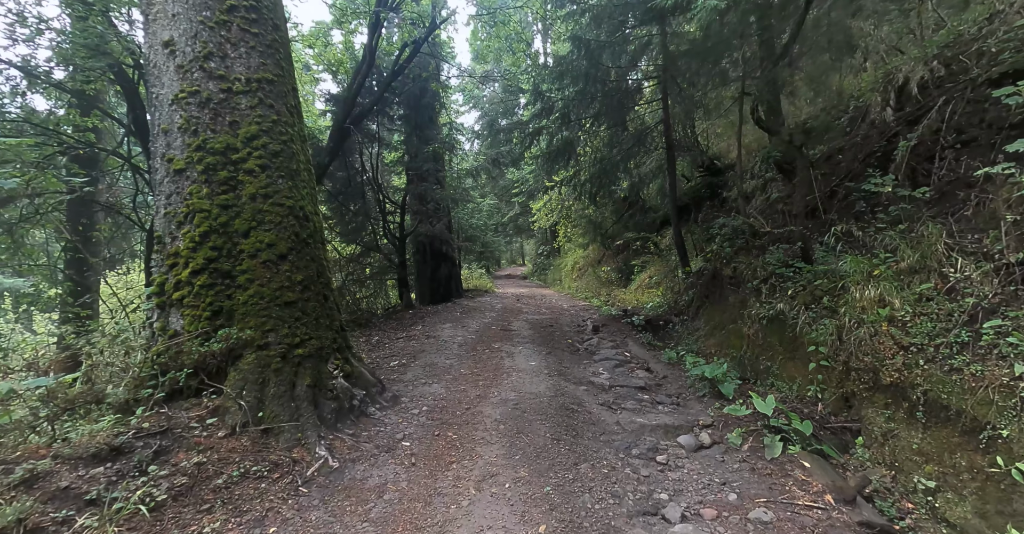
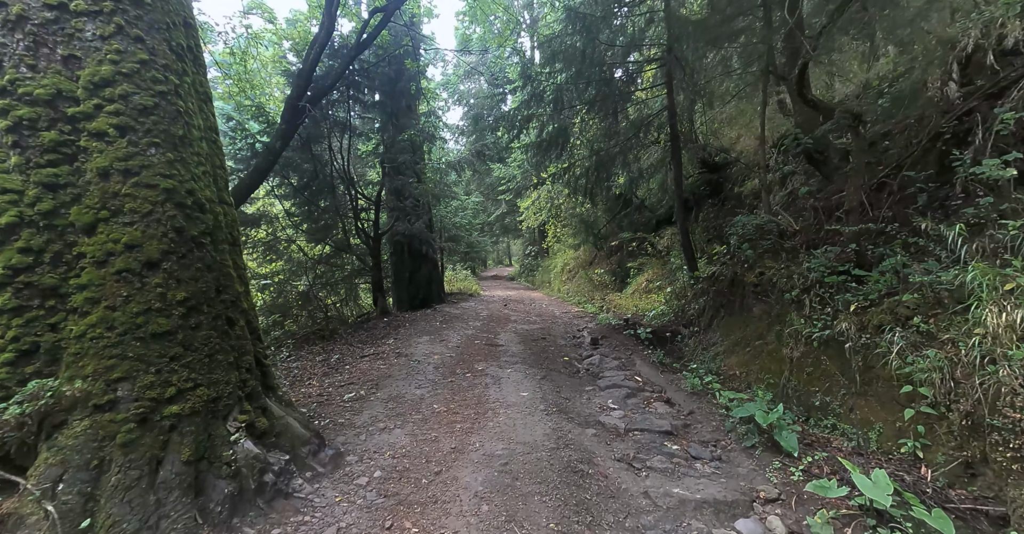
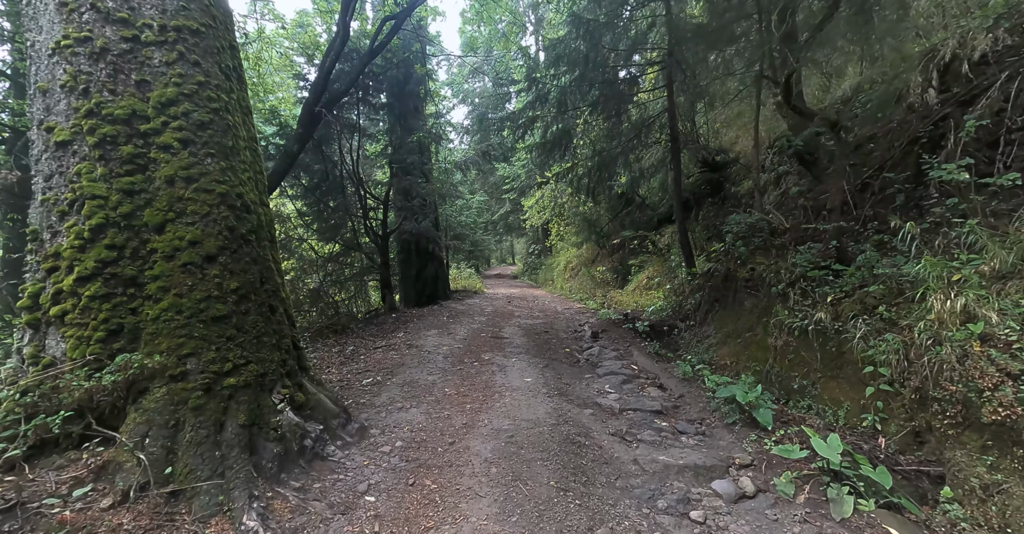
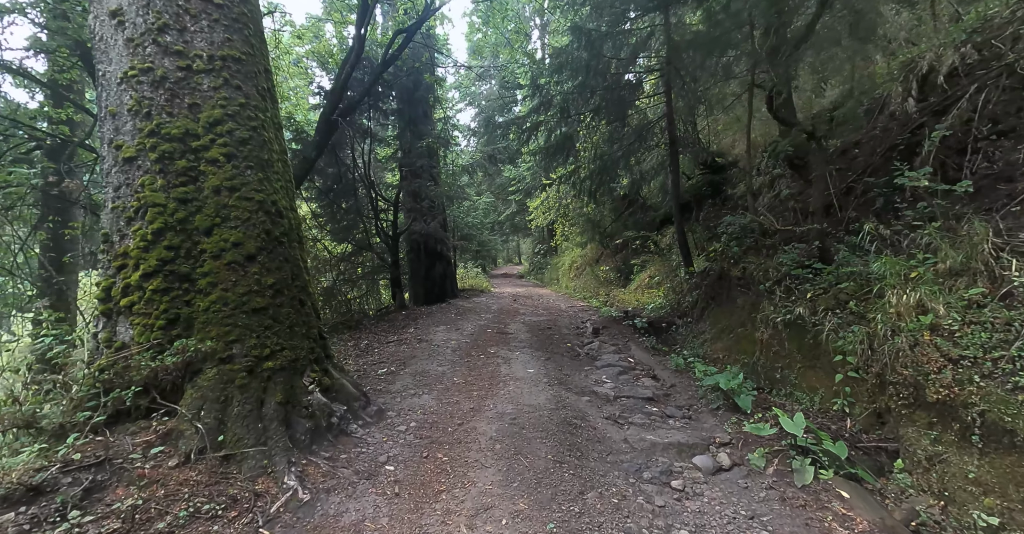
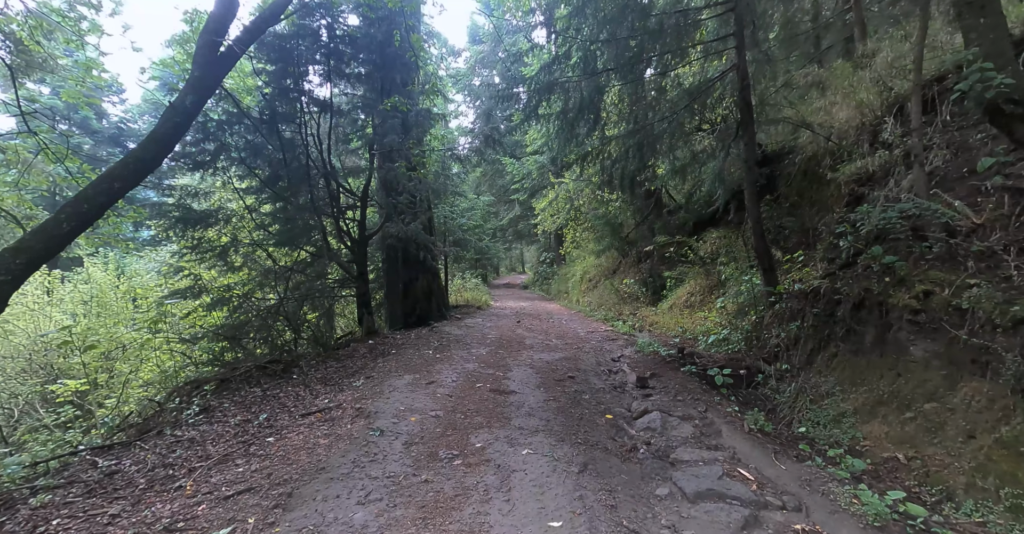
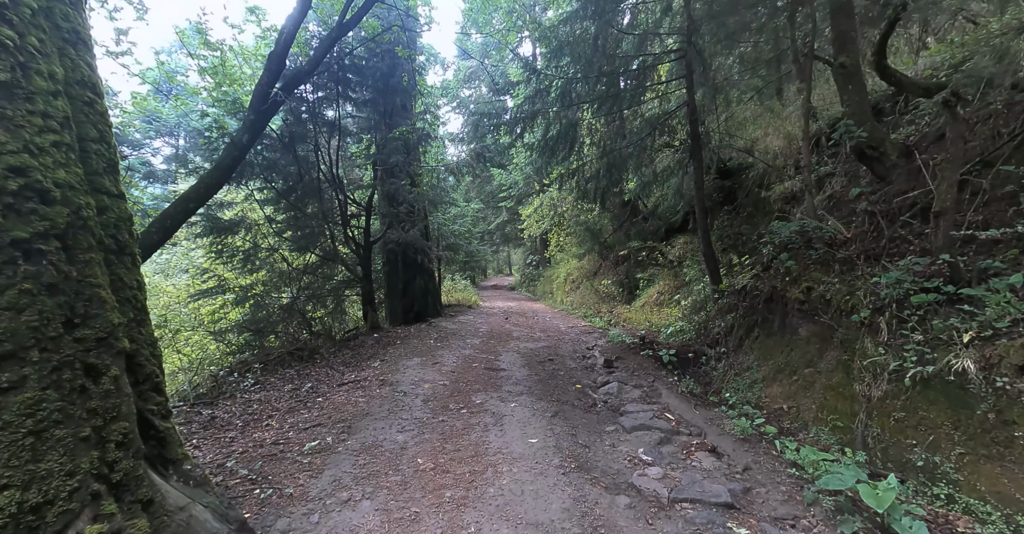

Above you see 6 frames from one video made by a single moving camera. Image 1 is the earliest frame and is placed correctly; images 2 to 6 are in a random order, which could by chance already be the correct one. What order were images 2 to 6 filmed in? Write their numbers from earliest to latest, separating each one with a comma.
4, 3, 2, 6, 5
